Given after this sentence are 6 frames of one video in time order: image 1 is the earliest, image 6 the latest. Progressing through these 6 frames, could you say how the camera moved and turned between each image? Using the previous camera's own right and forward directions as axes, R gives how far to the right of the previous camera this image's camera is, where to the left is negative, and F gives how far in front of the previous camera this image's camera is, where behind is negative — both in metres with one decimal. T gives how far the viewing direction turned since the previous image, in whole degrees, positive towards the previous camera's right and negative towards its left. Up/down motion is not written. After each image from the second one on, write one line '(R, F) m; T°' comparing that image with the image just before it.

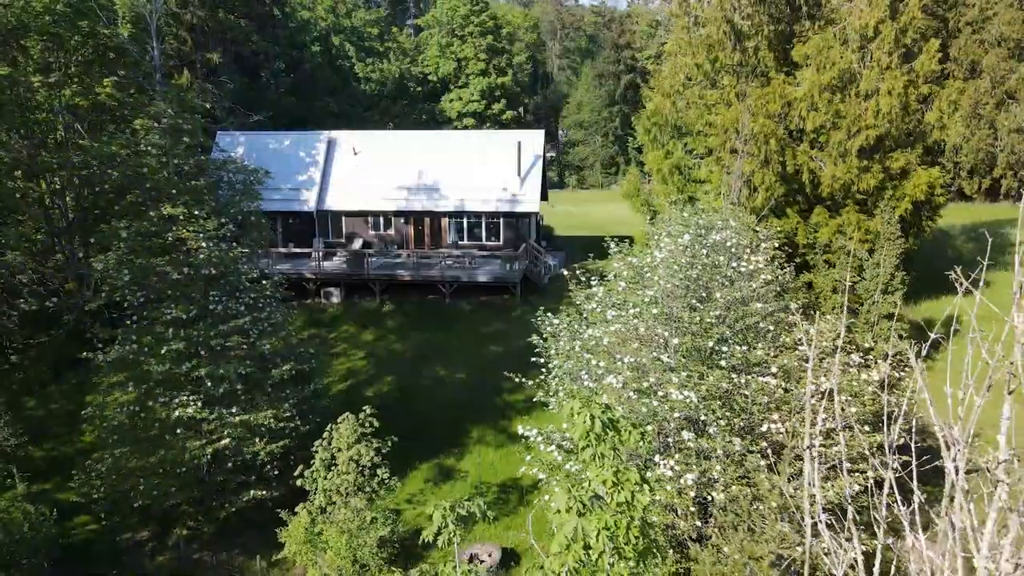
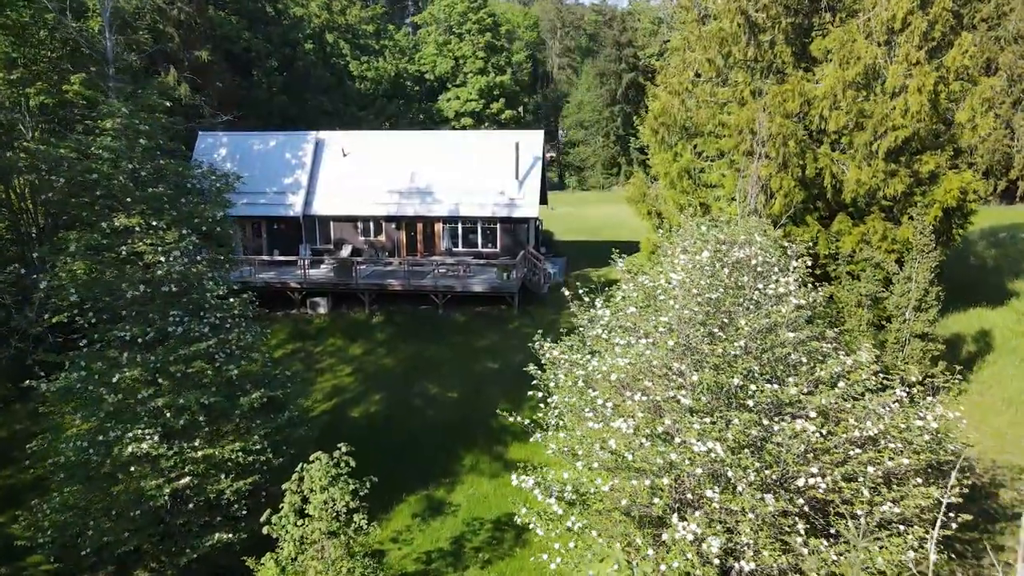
(+0.1, +1.4) m; 0°
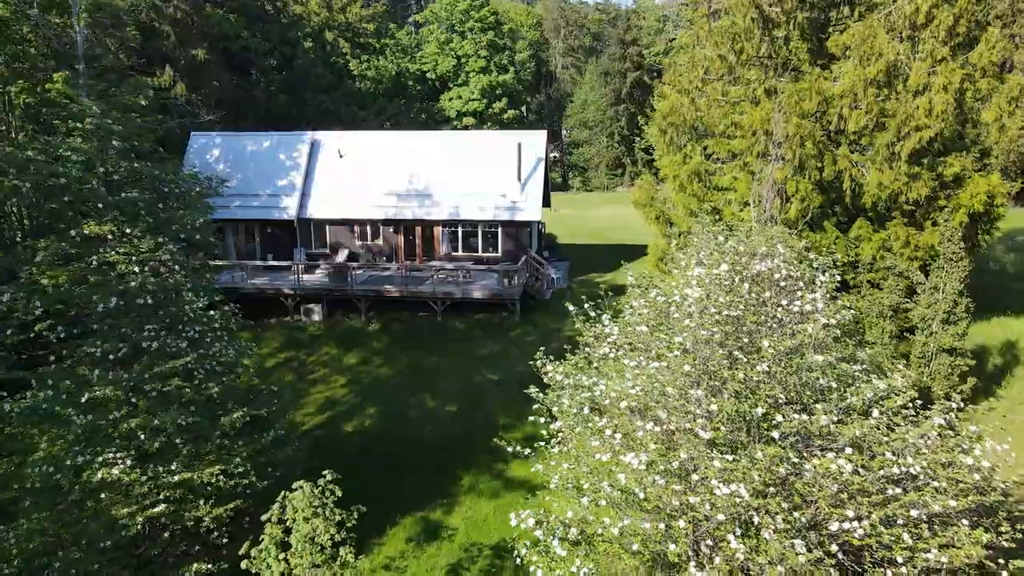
(0.0, +0.8) m; 0°
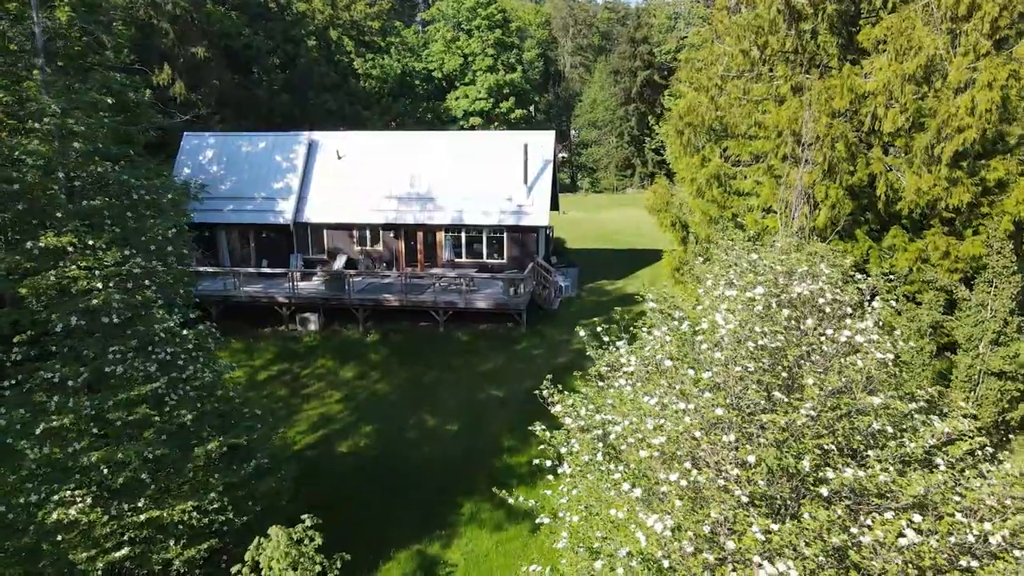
(+0.1, +1.1) m; -1°
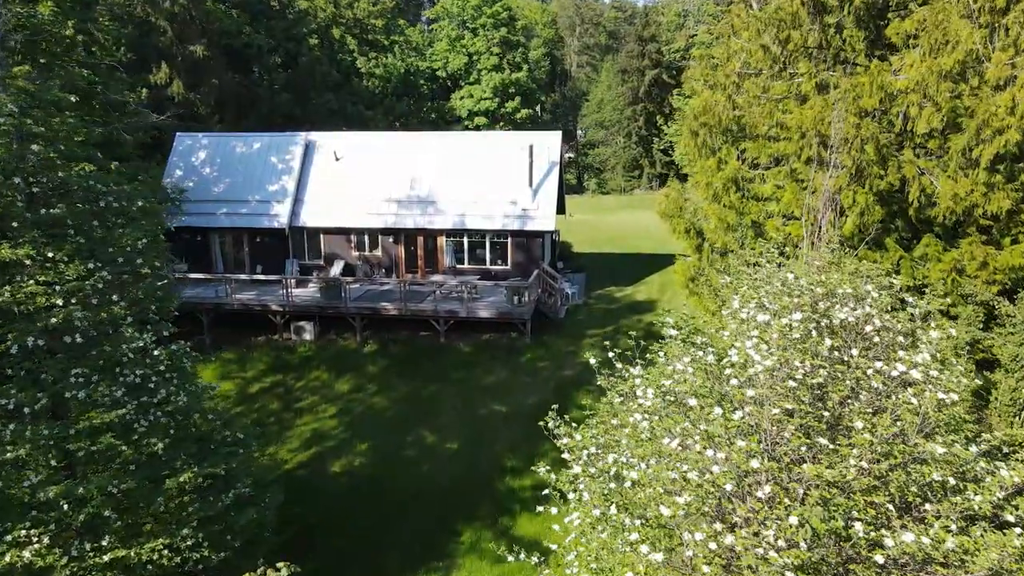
(0.0, +0.9) m; 0°
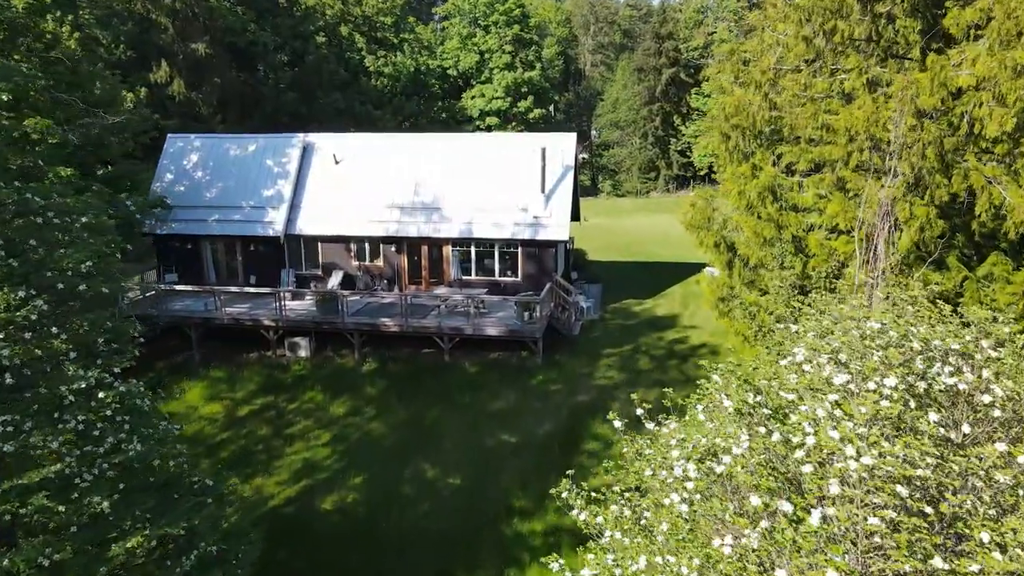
(+0.1, +1.5) m; -1°
